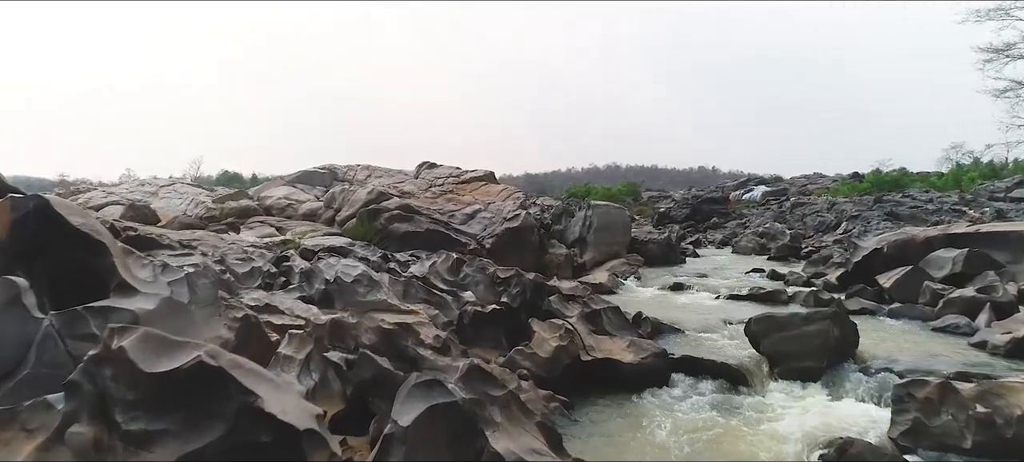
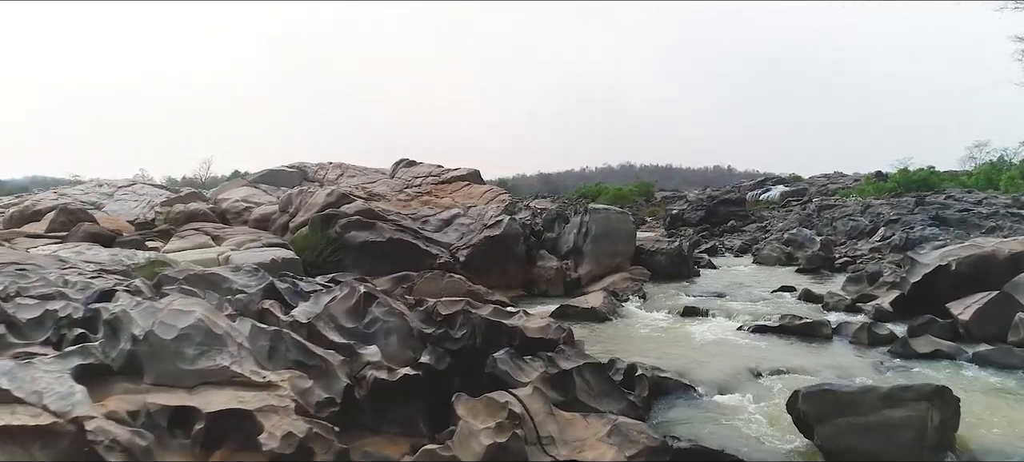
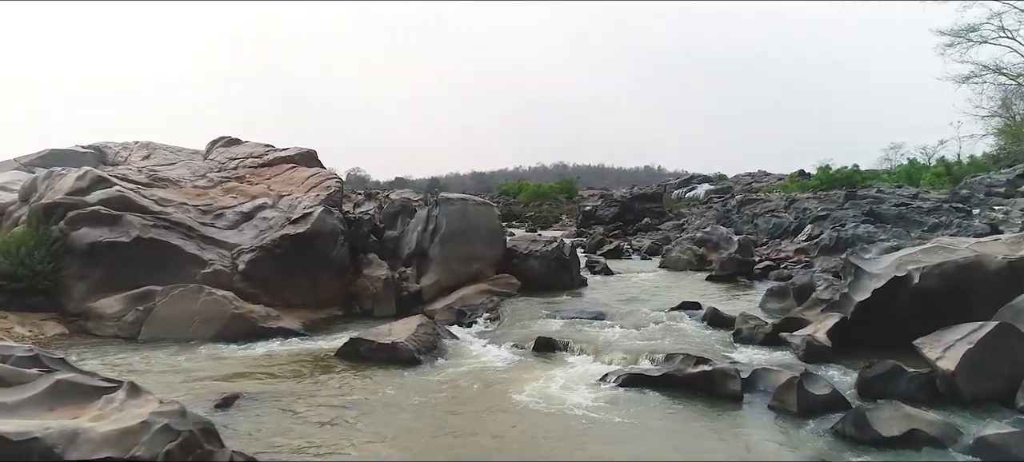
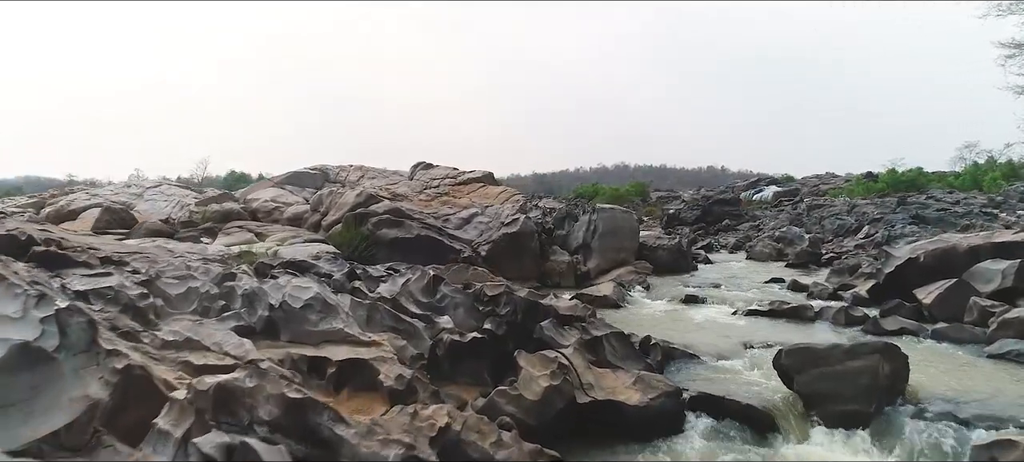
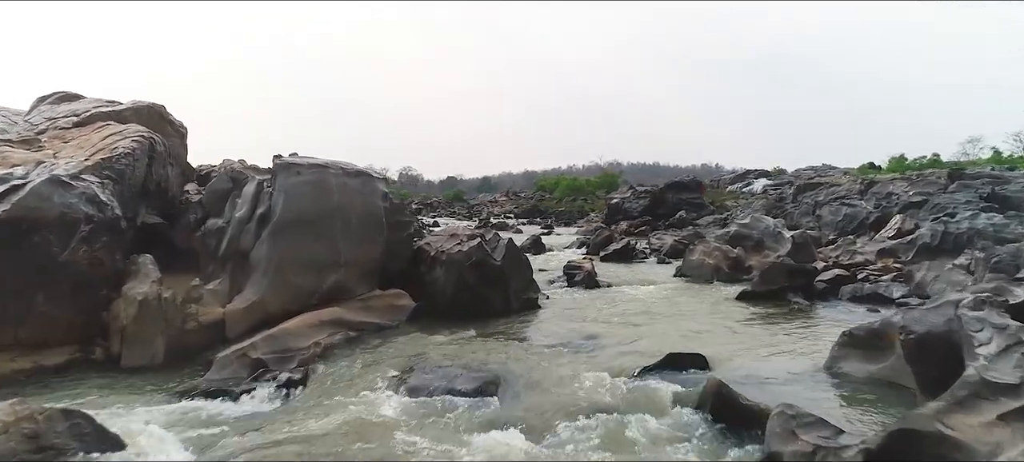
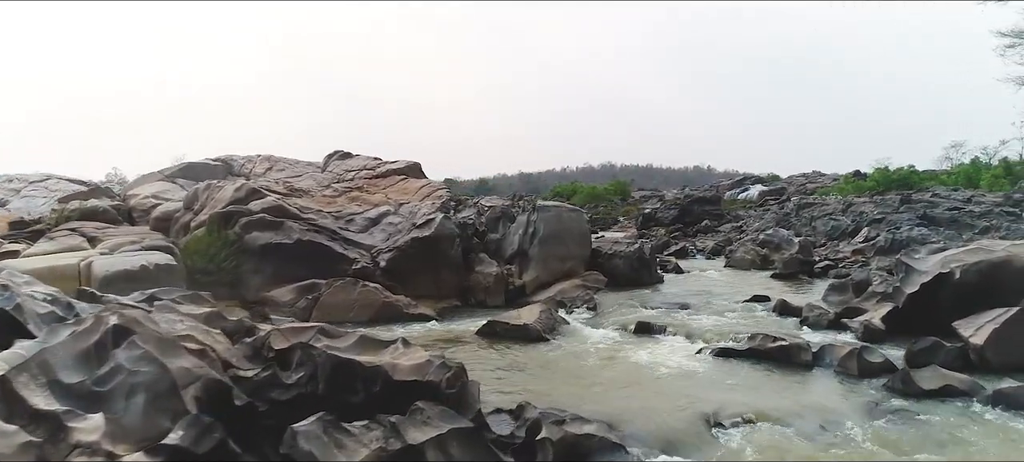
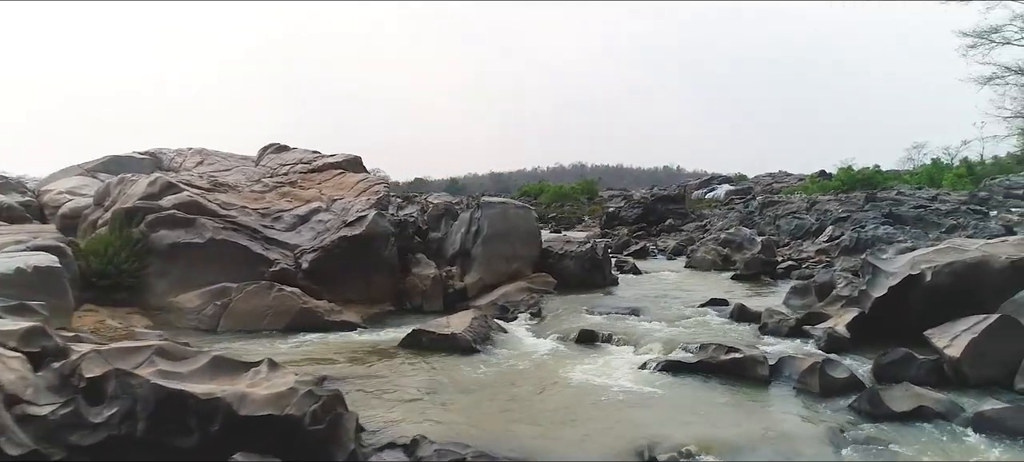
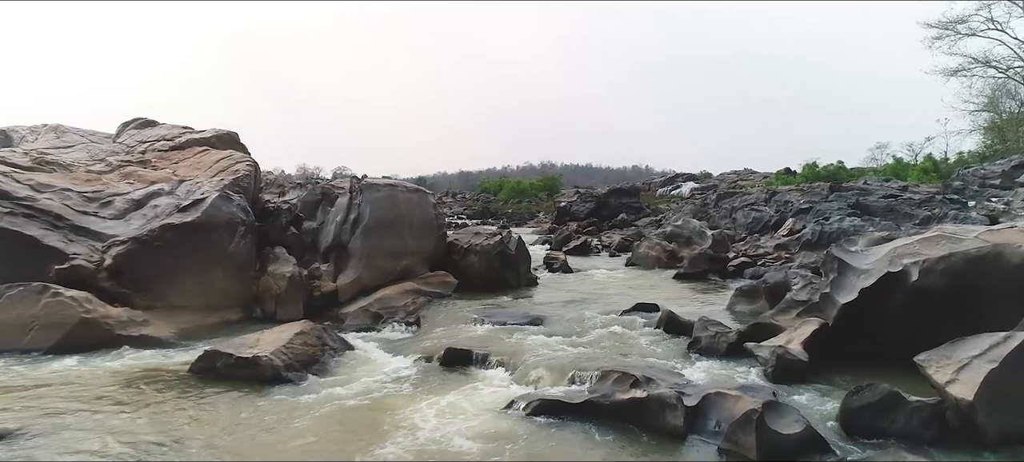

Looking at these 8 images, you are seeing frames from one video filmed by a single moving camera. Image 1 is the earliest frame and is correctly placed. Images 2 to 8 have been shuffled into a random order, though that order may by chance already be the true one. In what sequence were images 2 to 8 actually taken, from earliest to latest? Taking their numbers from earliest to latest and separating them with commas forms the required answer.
4, 2, 6, 7, 3, 8, 5
